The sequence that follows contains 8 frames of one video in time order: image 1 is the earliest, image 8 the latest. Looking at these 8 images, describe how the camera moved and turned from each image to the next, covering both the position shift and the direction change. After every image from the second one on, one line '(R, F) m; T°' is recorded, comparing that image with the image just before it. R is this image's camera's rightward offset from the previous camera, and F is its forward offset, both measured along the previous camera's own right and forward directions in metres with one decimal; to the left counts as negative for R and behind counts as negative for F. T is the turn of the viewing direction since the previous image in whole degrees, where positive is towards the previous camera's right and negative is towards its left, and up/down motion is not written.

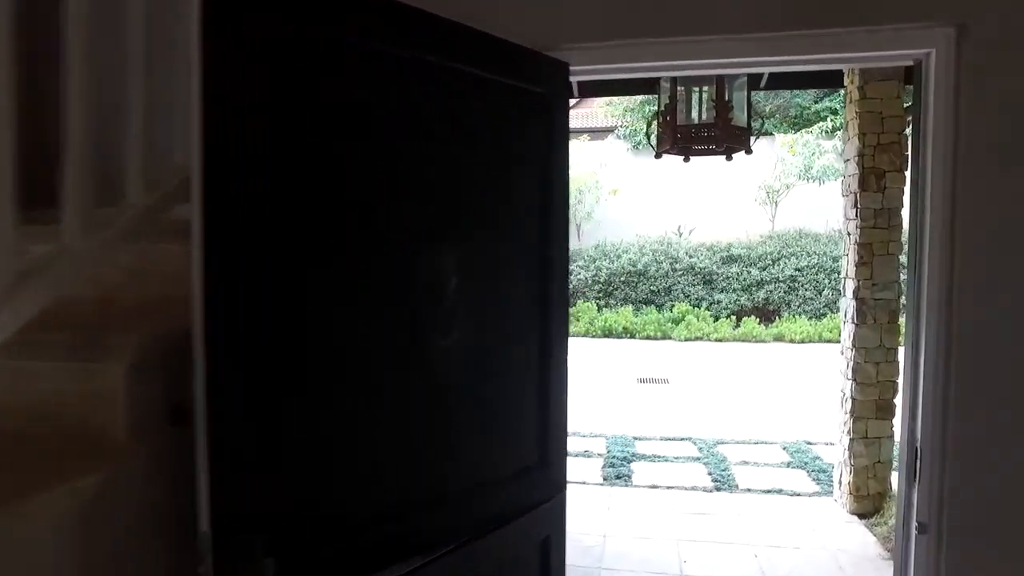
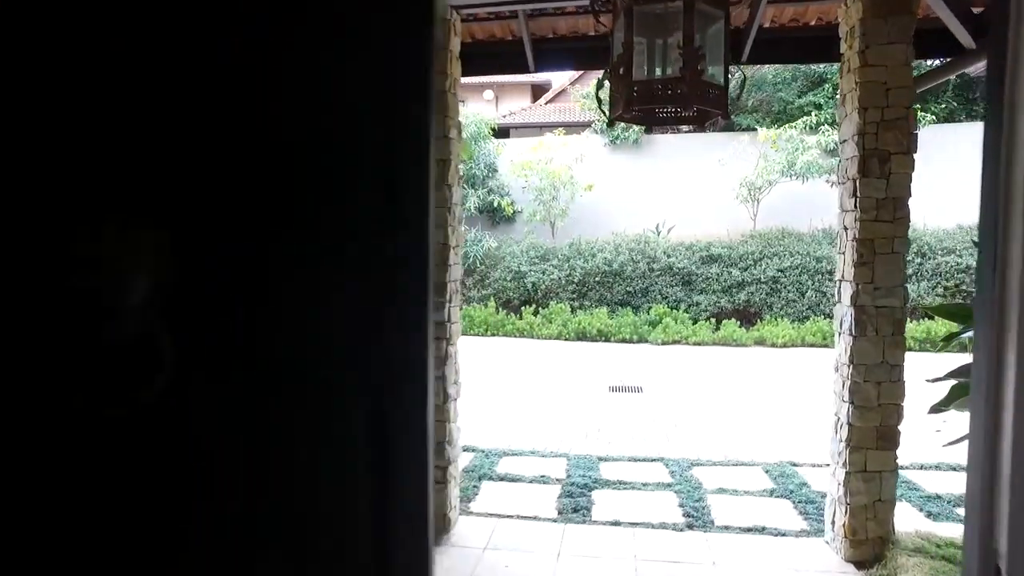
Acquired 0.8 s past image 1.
(+0.2, +0.6) m; +1°
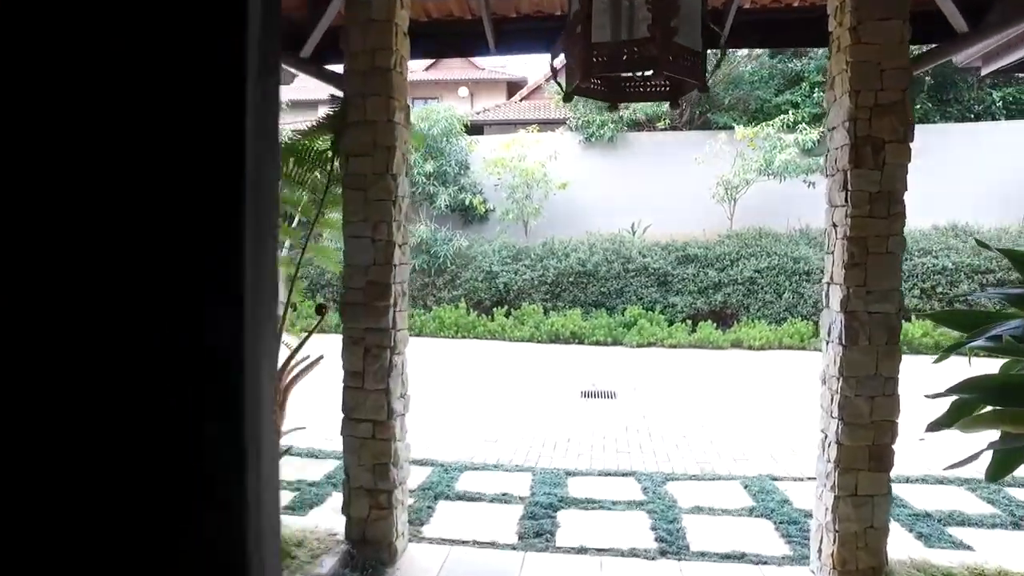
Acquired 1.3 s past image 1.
(+0.1, +0.3) m; +2°
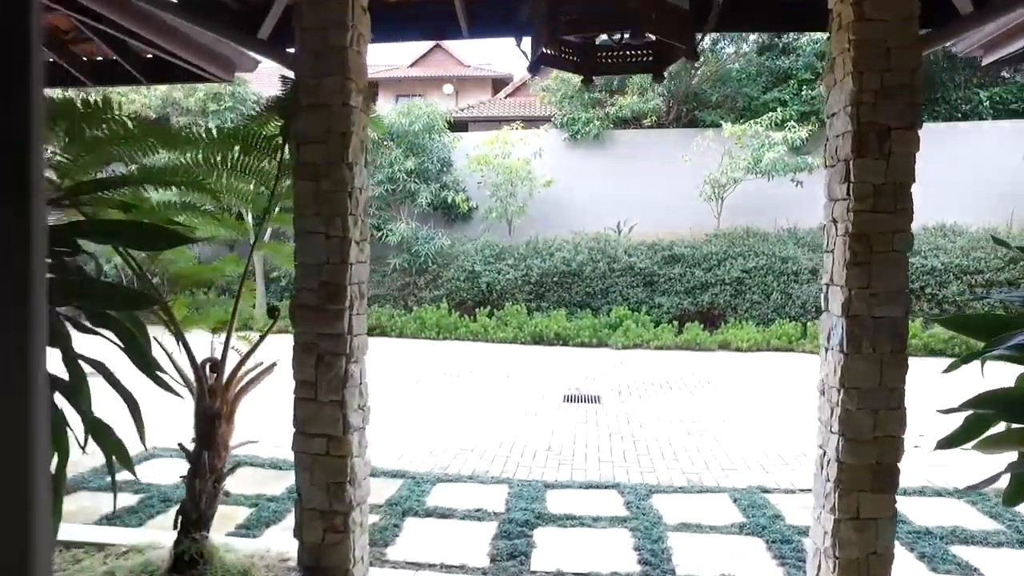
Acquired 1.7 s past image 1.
(+0.1, +0.3) m; +1°
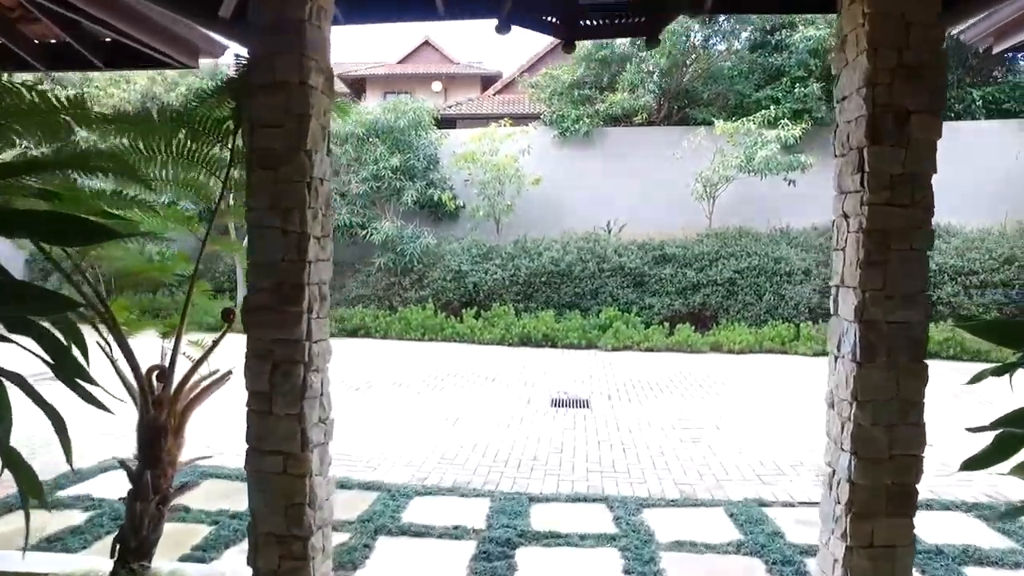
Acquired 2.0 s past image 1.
(0.0, +0.2) m; +1°
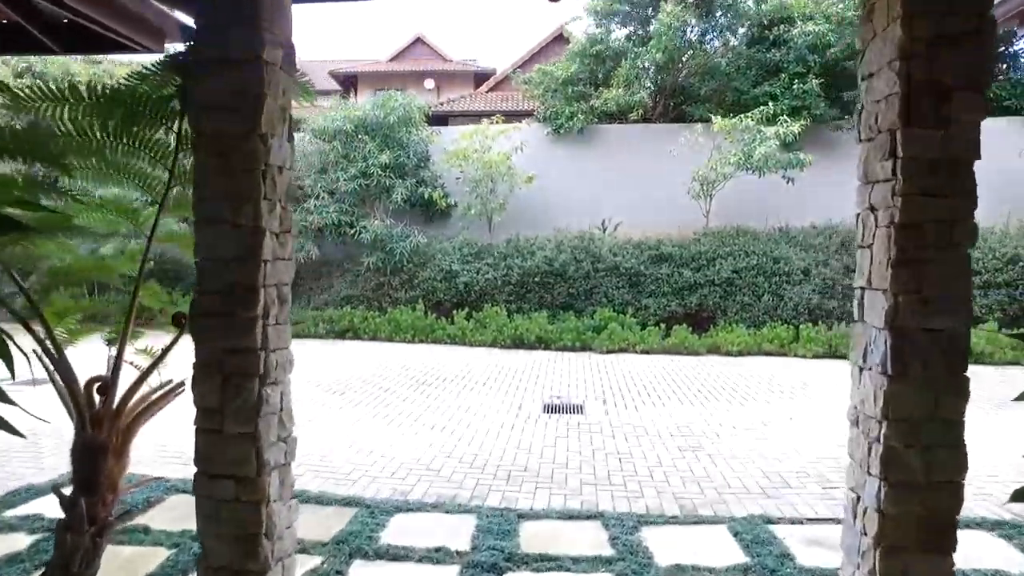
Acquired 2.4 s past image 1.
(0.0, +0.3) m; 0°
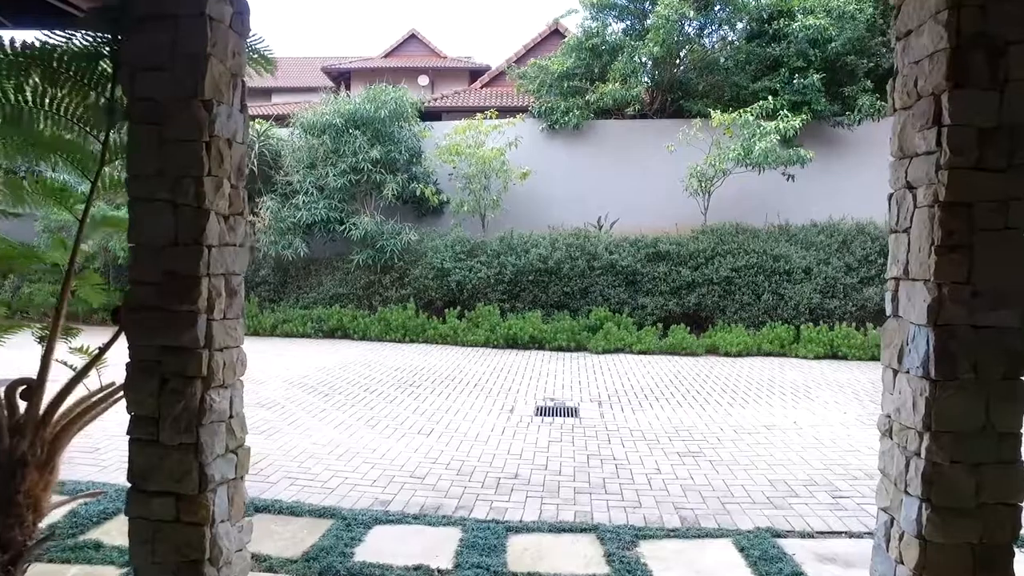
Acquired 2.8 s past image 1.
(0.0, +0.3) m; 0°
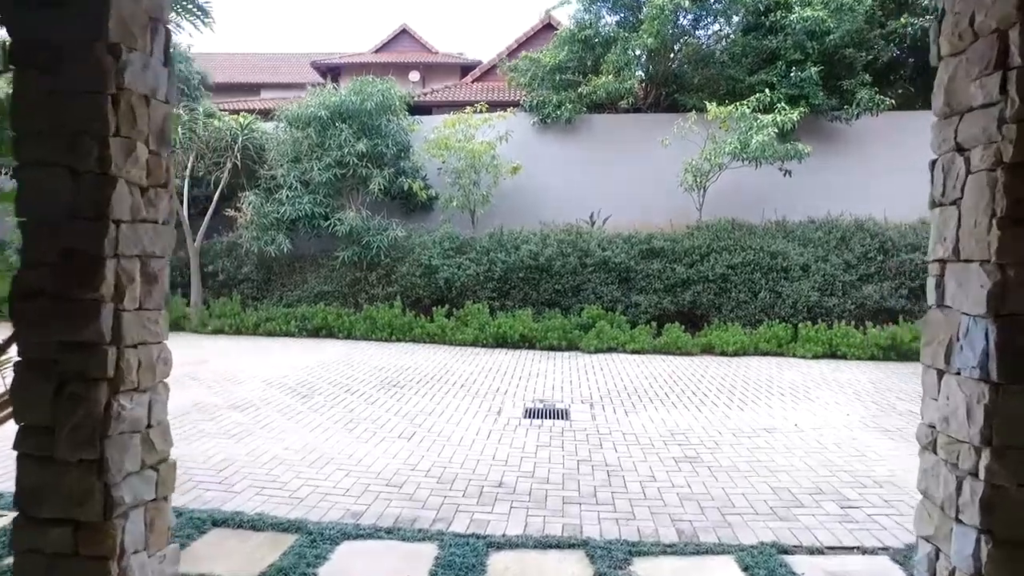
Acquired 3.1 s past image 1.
(+0.1, +0.3) m; +1°
